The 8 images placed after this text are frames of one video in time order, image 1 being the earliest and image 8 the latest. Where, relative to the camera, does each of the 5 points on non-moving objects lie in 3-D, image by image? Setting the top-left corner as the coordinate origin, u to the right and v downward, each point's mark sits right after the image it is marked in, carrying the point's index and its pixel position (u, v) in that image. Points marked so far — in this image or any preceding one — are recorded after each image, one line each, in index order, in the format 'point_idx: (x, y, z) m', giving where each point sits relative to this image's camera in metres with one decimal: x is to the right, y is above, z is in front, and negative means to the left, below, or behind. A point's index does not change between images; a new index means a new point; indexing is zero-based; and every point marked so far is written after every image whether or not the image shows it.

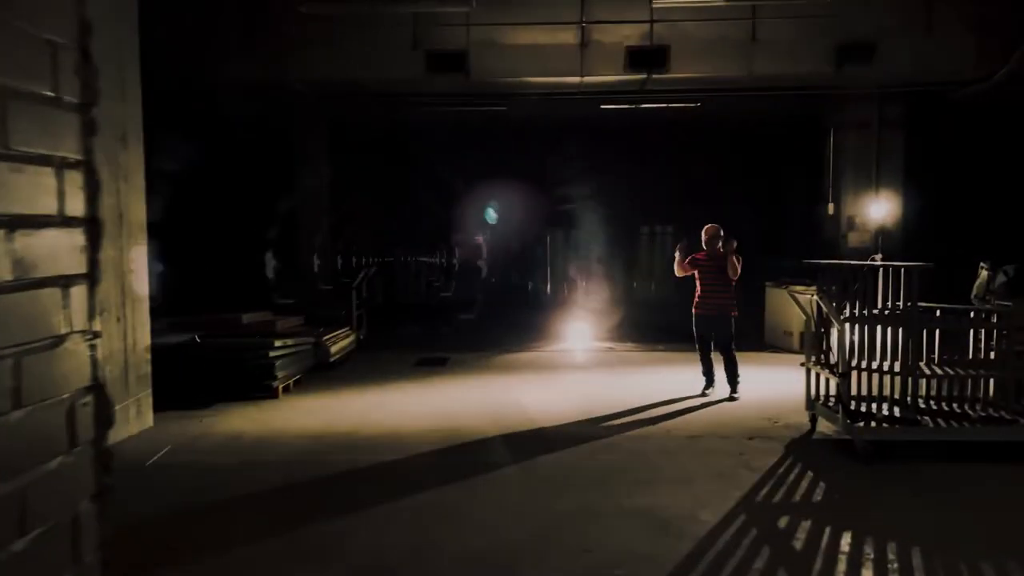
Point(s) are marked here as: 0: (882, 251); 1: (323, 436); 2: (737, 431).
0: (+5.2, +0.5, +11.9) m
1: (-1.5, -1.2, +6.7) m
2: (+1.8, -1.1, +6.7) m
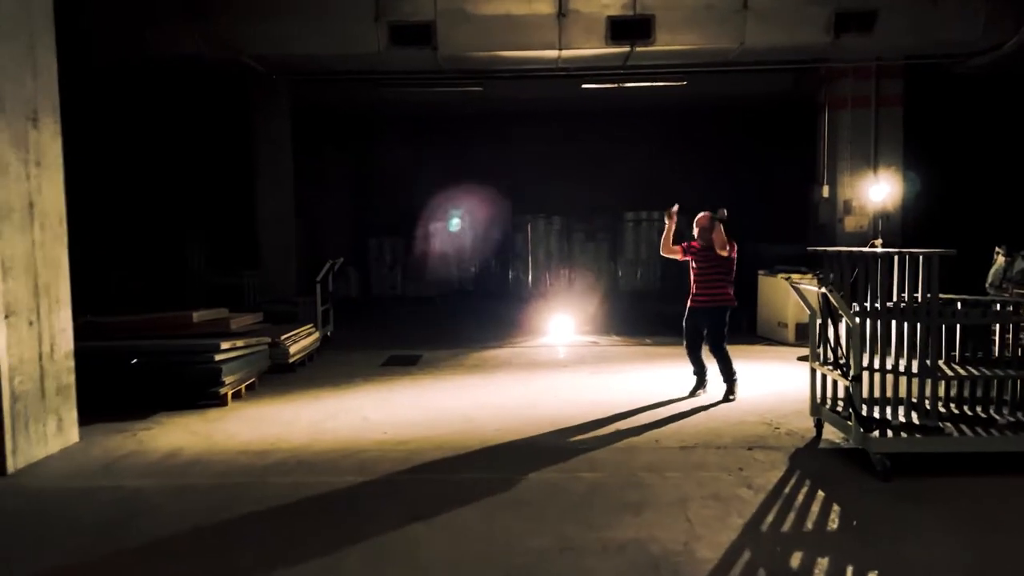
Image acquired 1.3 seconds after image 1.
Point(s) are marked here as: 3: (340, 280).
0: (+4.9, +0.7, +11.3) m
1: (-1.7, -1.2, +6.0) m
2: (+1.6, -1.1, +6.0) m
3: (-3.4, +0.2, +16.8) m
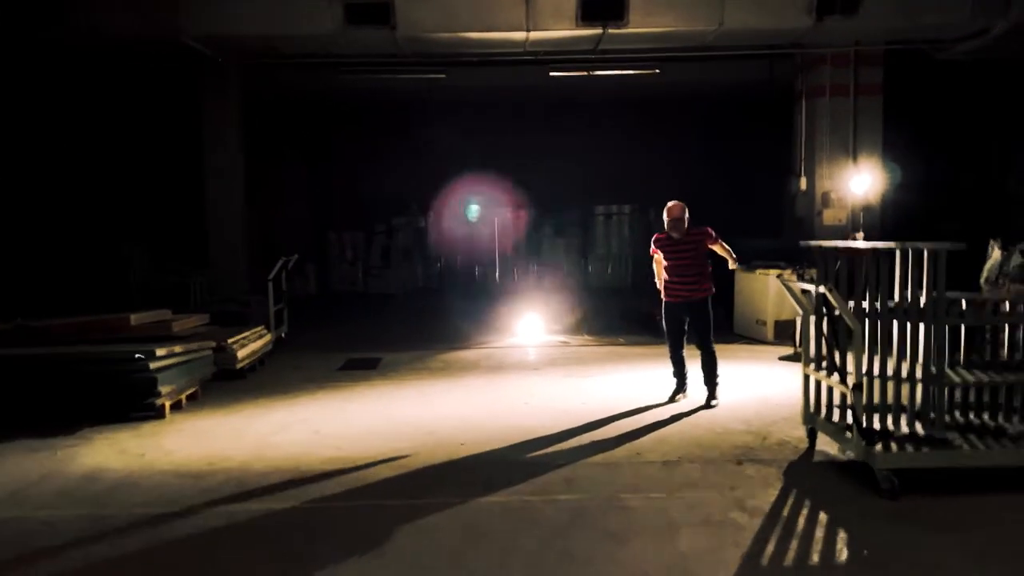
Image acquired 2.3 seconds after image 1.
0: (+4.5, +0.7, +10.9) m
1: (-1.9, -1.2, +5.3) m
2: (+1.3, -1.1, +5.5) m
3: (-4.0, +0.2, +16.0) m
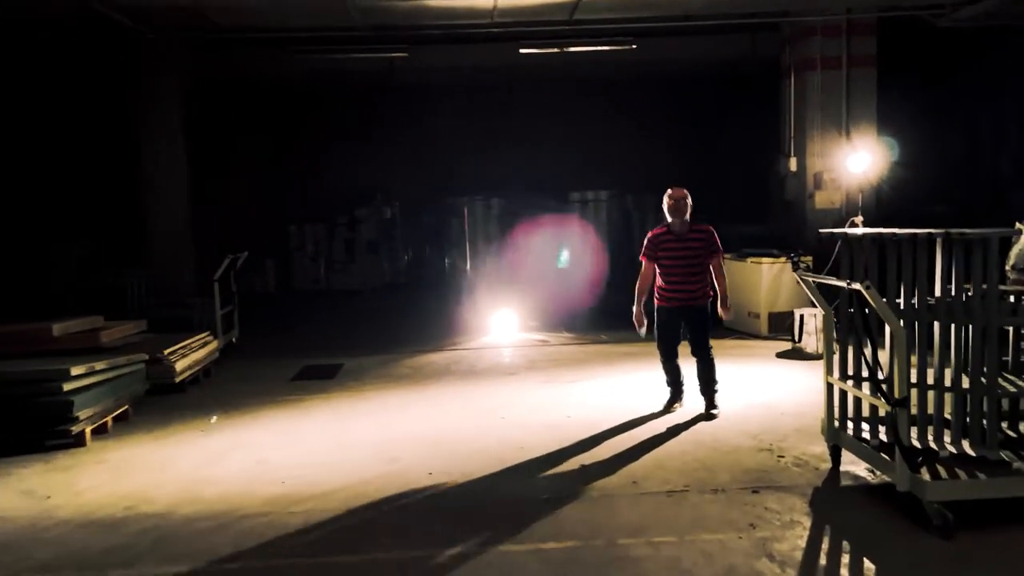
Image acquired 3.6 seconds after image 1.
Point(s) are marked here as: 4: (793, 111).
0: (+4.1, +0.9, +10.1) m
1: (-2.1, -1.2, +4.4) m
2: (+1.2, -1.0, +4.7) m
3: (-4.5, +0.3, +15.0) m
4: (+3.5, +2.2, +10.5) m
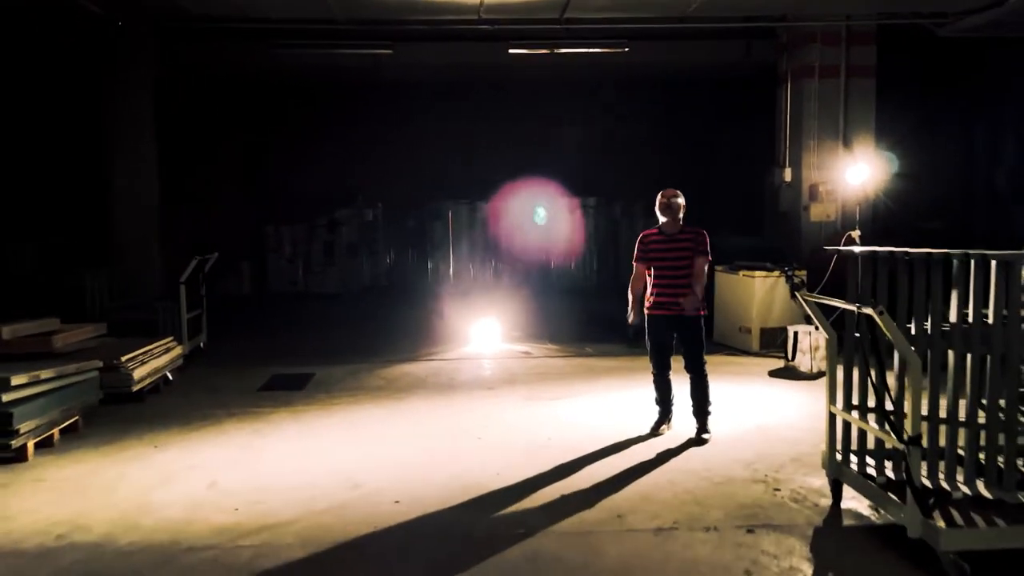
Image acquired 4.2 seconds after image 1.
0: (+3.9, +0.7, +9.8) m
1: (-2.2, -1.3, +4.0) m
2: (+1.1, -1.1, +4.3) m
3: (-4.8, +0.2, +14.6) m
4: (+3.3, +2.0, +10.2) m
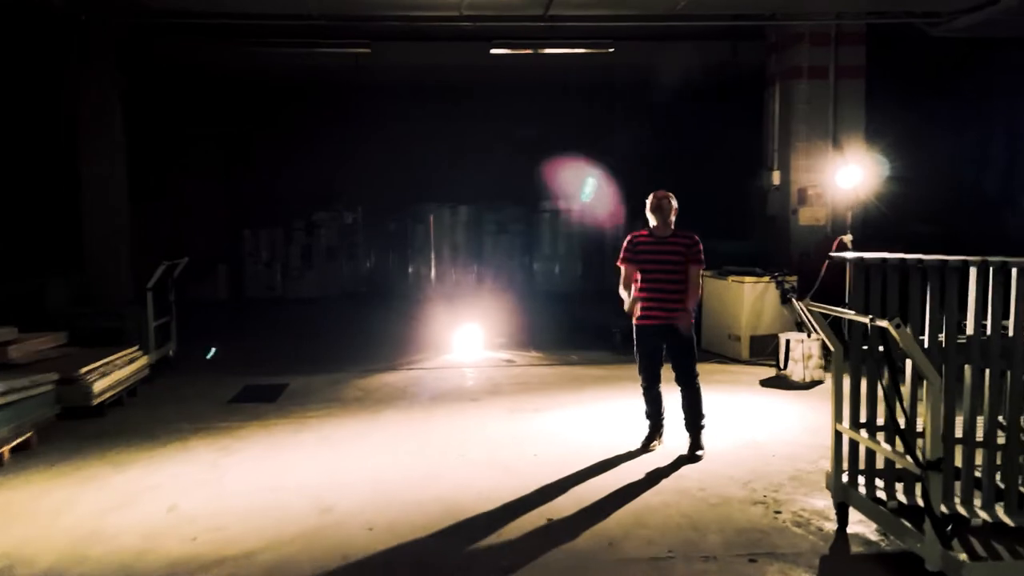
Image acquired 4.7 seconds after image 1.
0: (+3.7, +0.7, +9.6) m
1: (-2.3, -1.3, +3.7) m
2: (+1.0, -1.2, +4.0) m
3: (-5.1, +0.2, +14.2) m
4: (+3.1, +1.9, +9.9) m
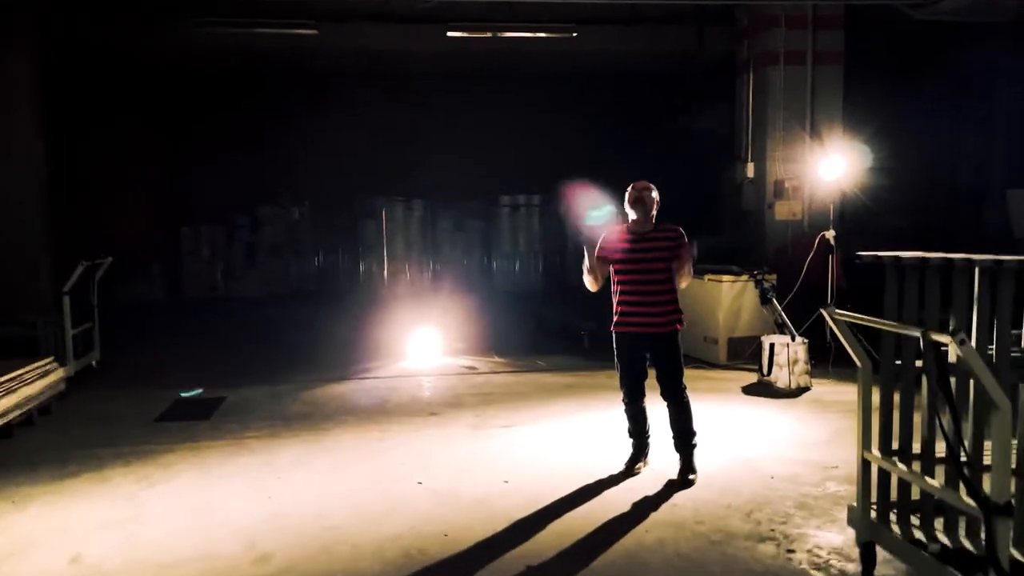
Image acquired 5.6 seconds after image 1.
0: (+3.3, +0.7, +9.1) m
1: (-2.4, -1.3, +2.9) m
2: (+0.9, -1.2, +3.4) m
3: (-5.8, +0.1, +13.2) m
4: (+2.7, +2.0, +9.4) m
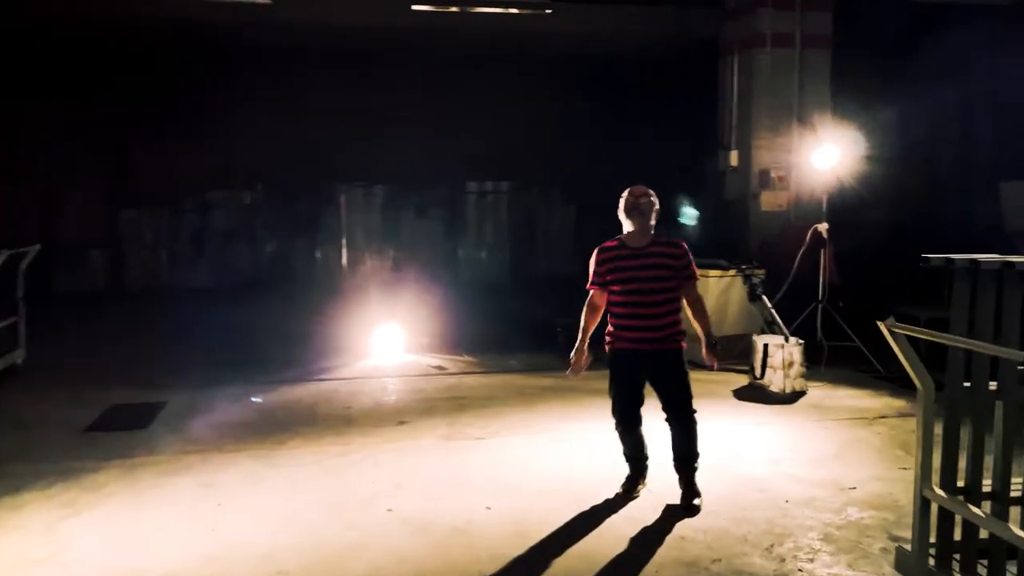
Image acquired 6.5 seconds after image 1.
0: (+3.0, +0.7, +8.7) m
1: (-2.3, -1.3, +2.2) m
2: (+0.9, -1.2, +2.9) m
3: (-6.3, +0.3, +12.3) m
4: (+2.4, +2.0, +8.9) m
